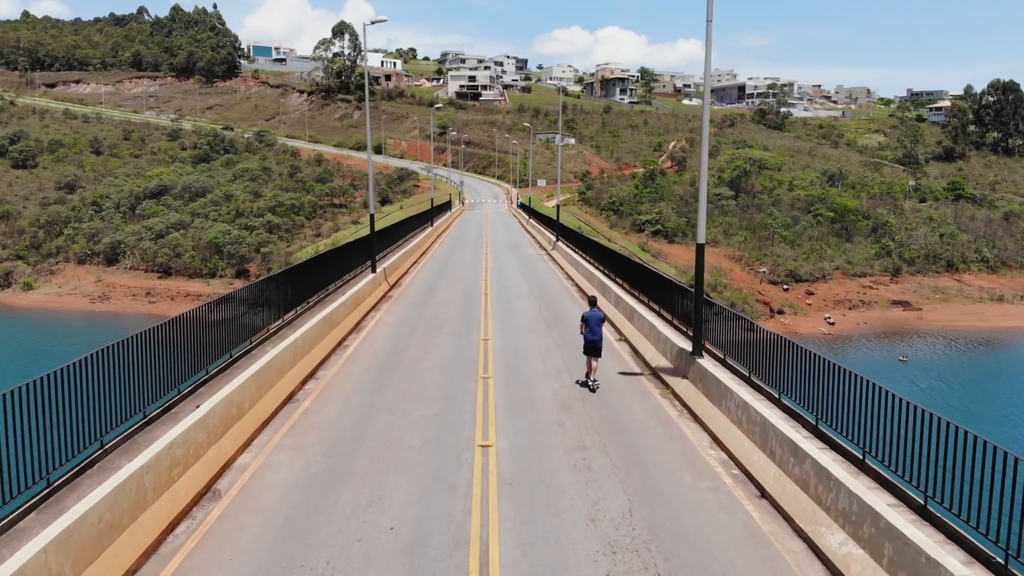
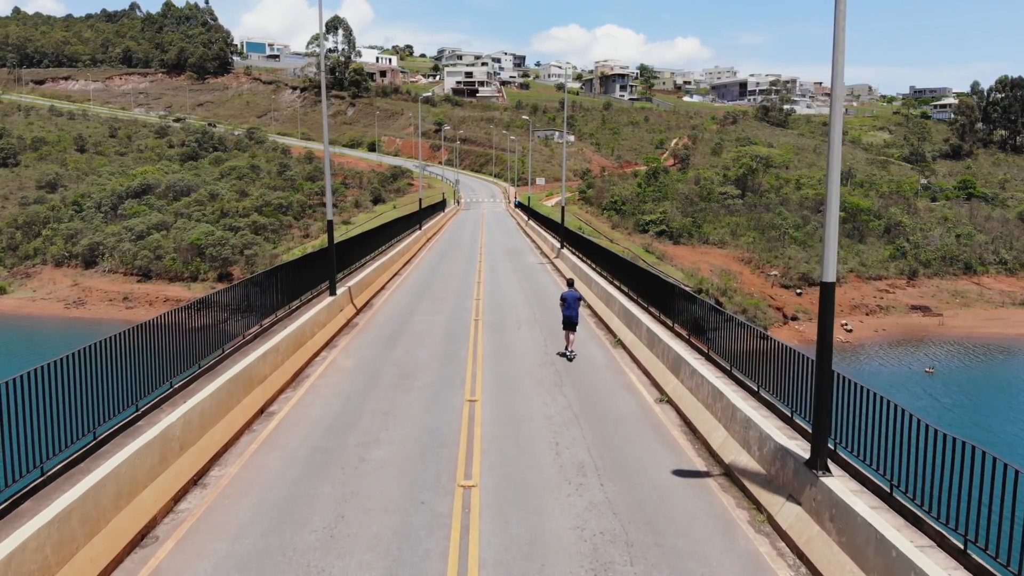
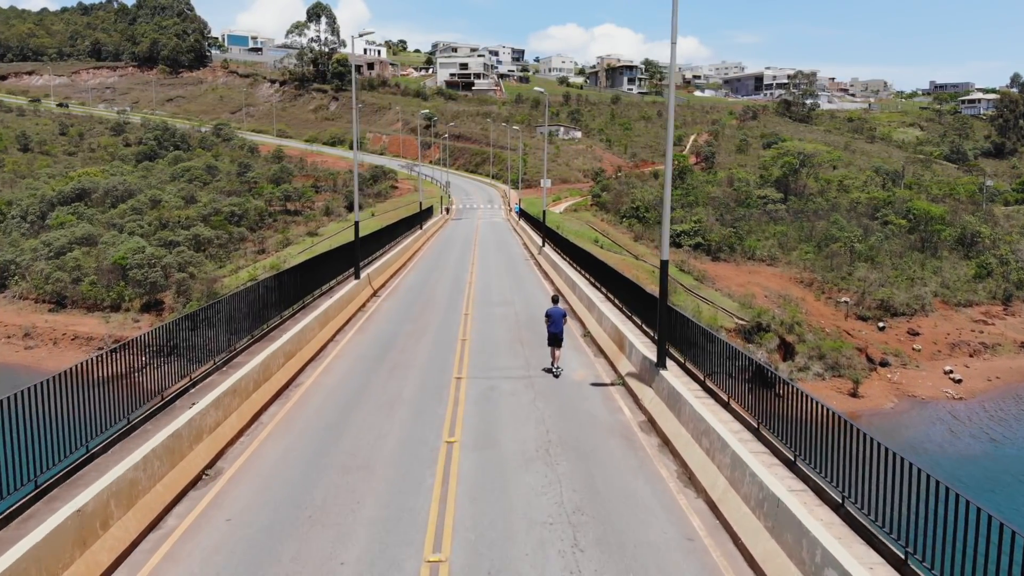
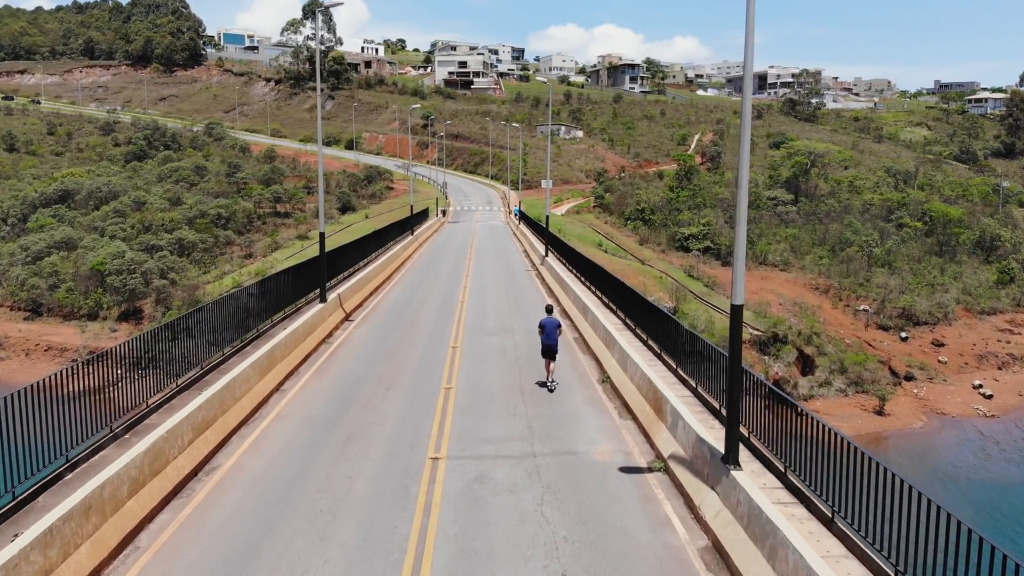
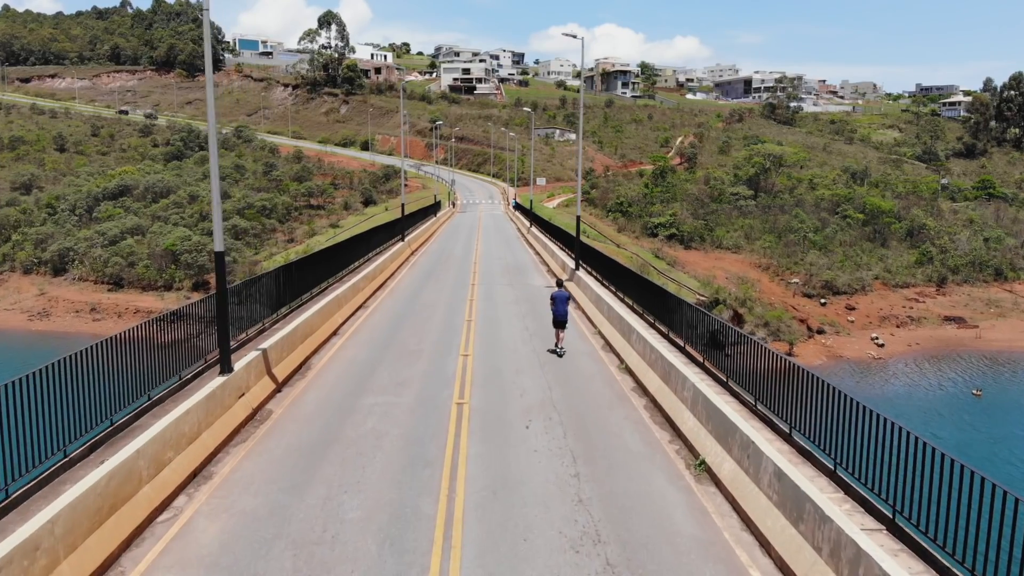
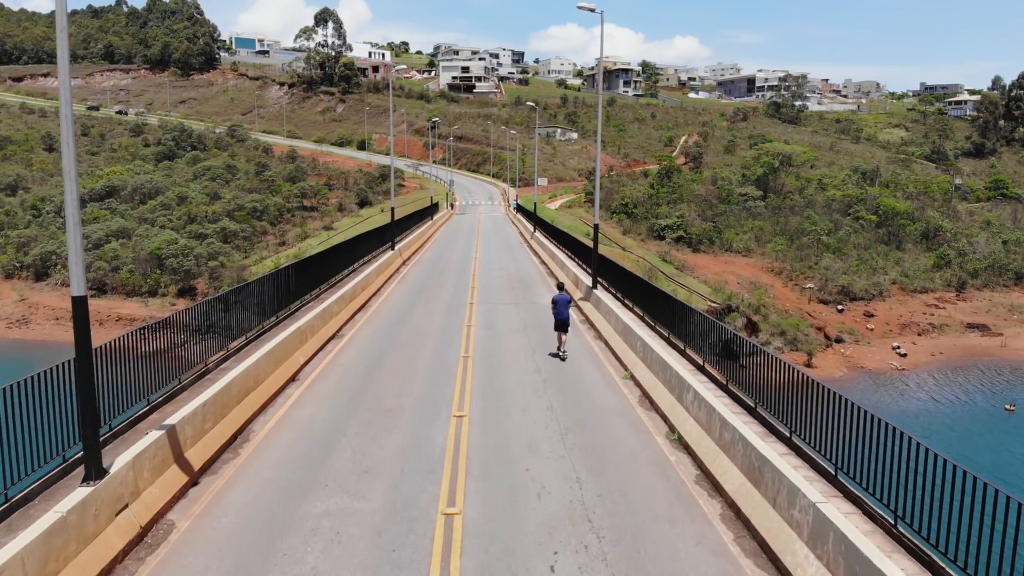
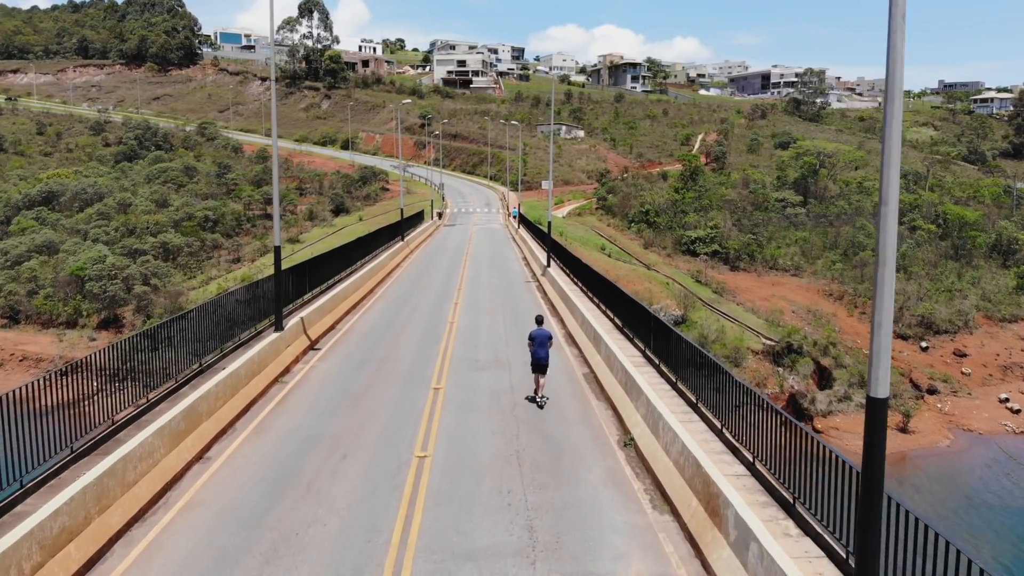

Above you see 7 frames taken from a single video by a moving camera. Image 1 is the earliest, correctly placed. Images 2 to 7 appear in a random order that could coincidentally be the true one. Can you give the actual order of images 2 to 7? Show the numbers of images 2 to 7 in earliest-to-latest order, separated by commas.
2, 5, 6, 3, 4, 7
